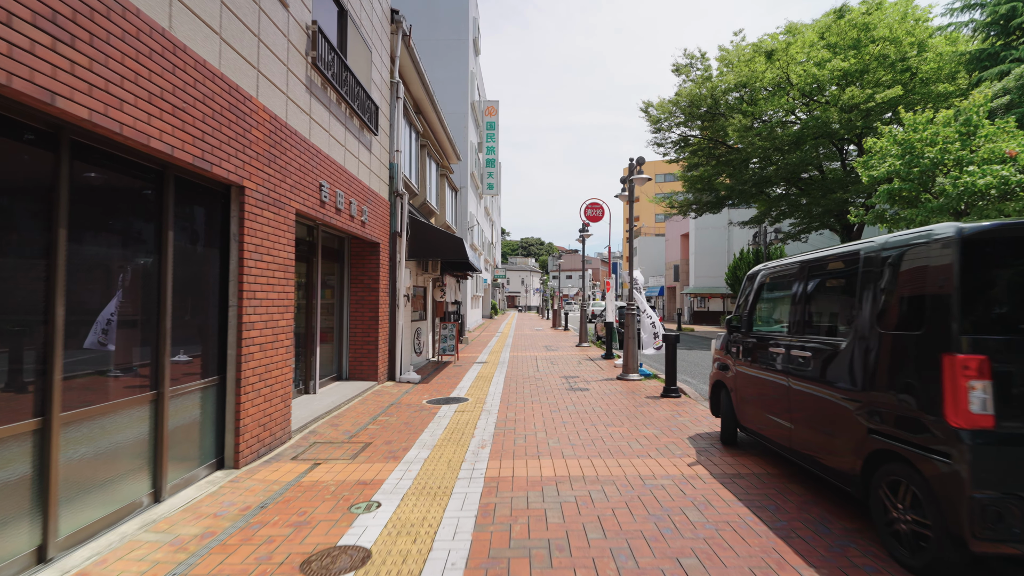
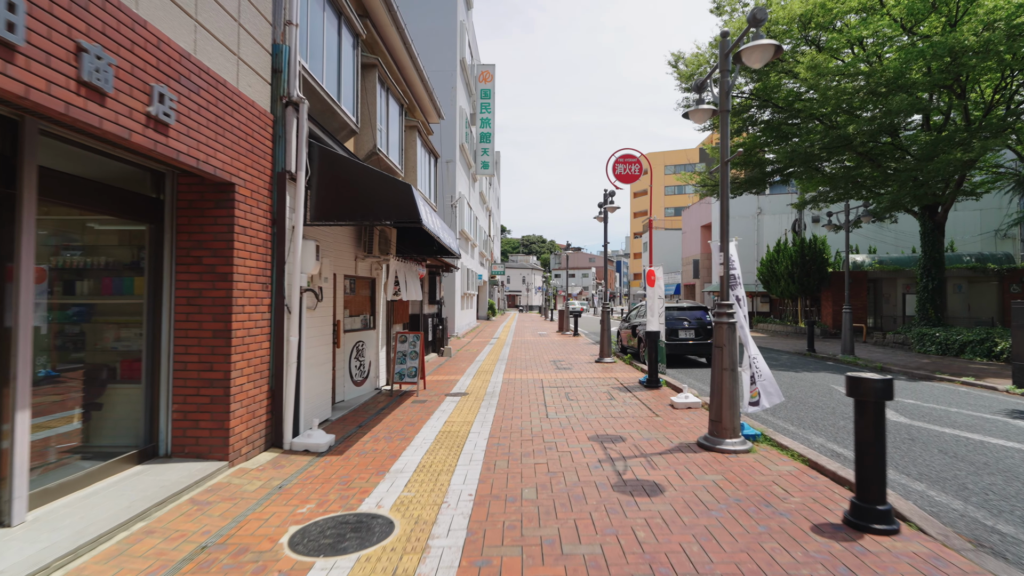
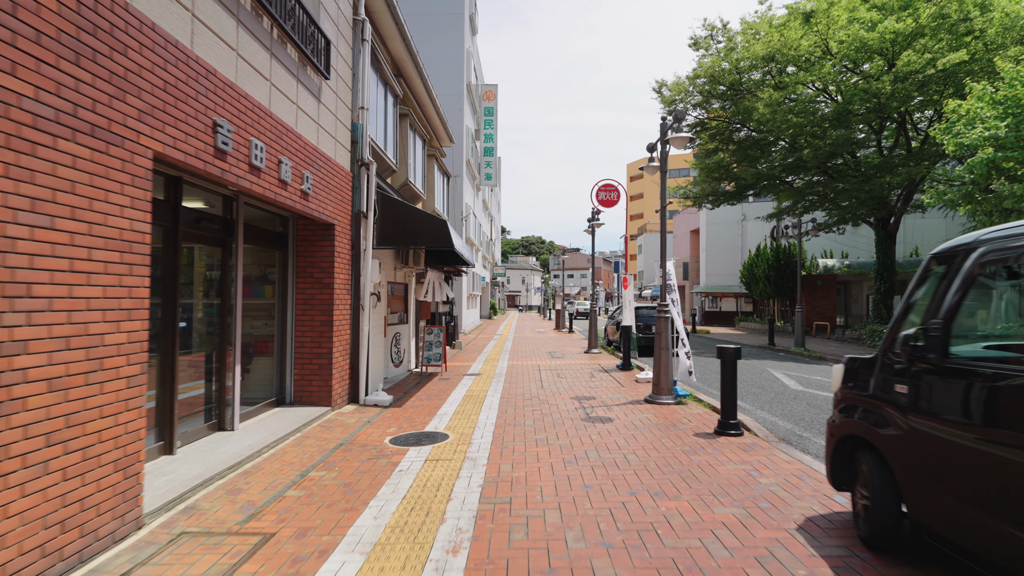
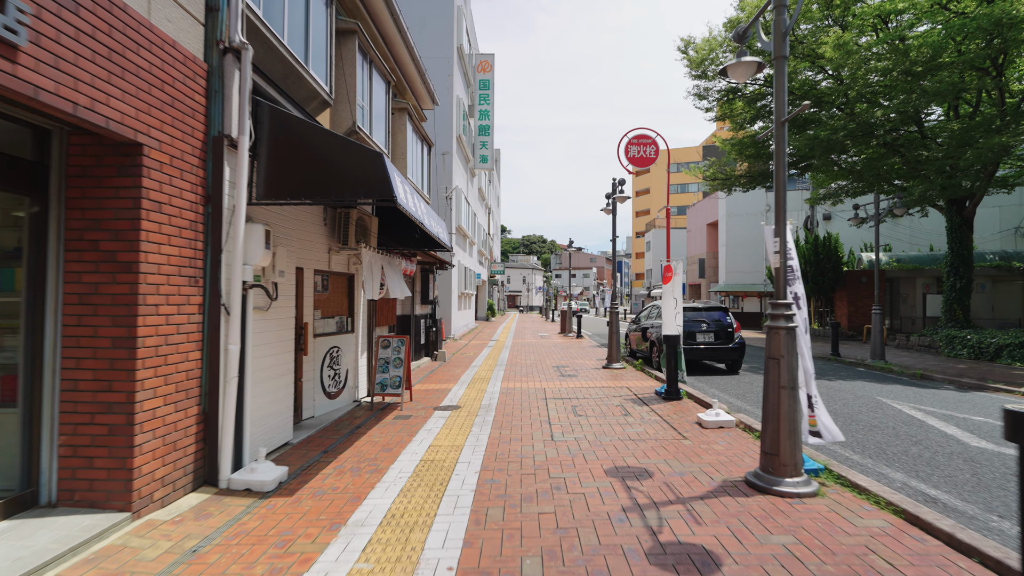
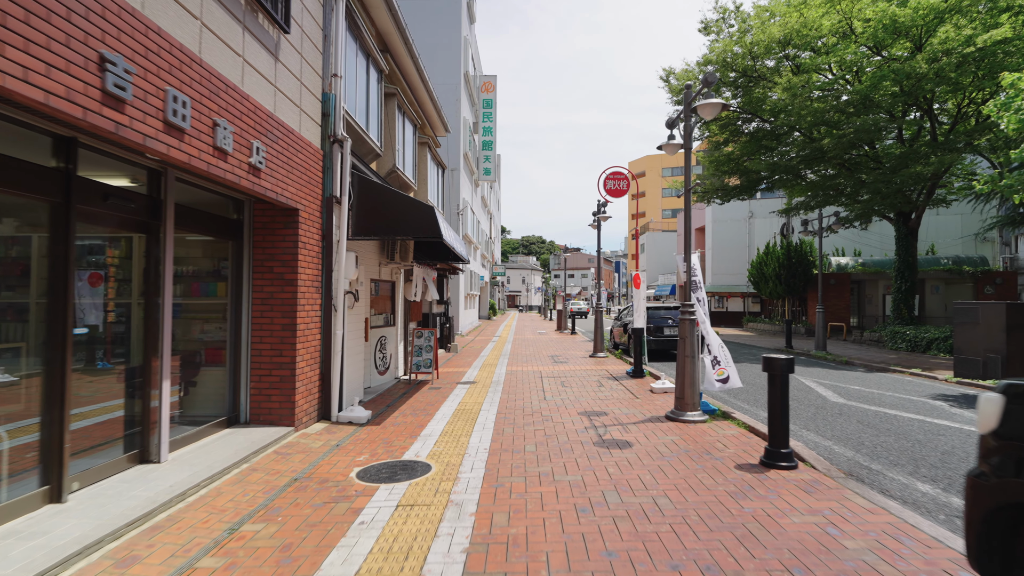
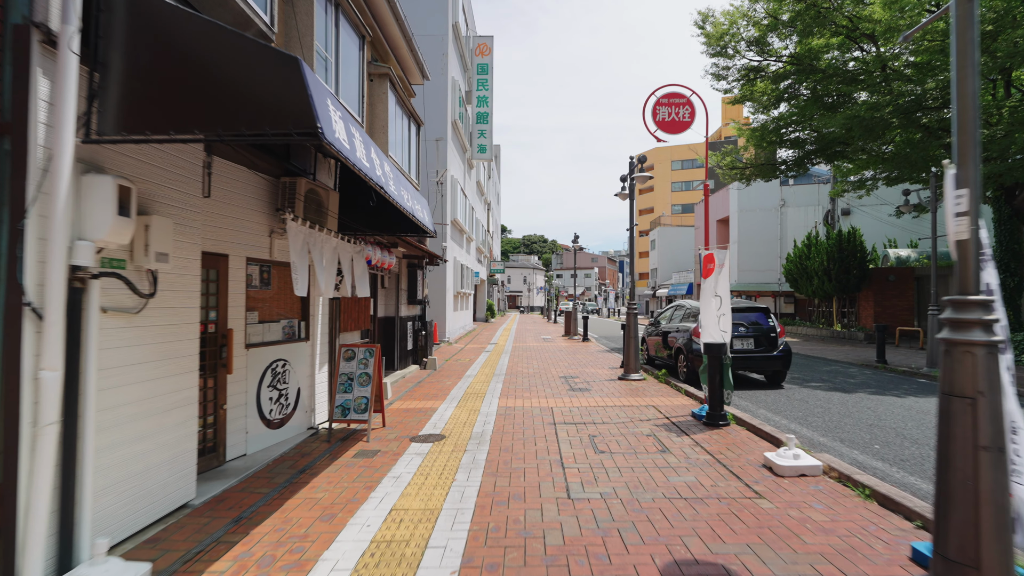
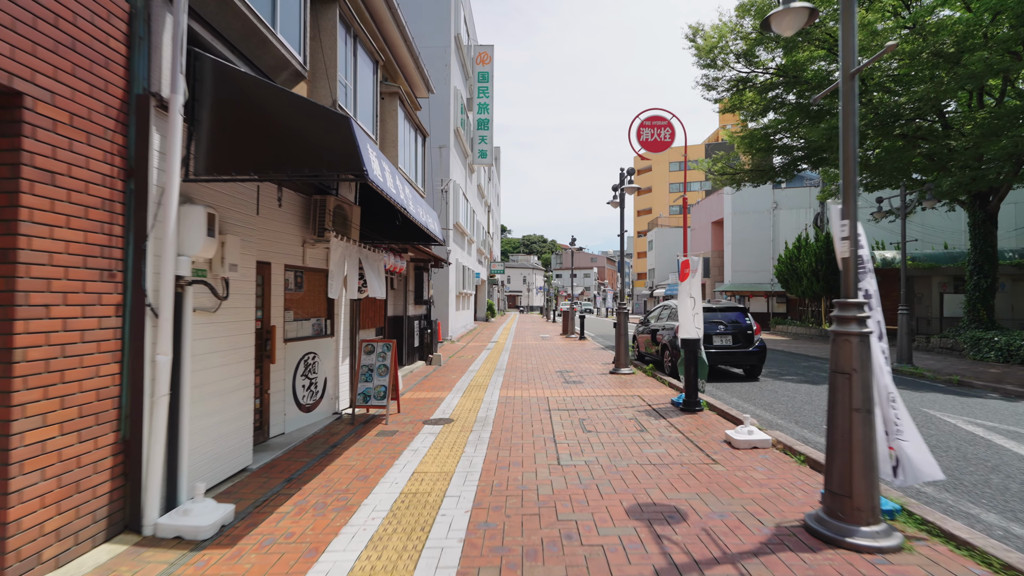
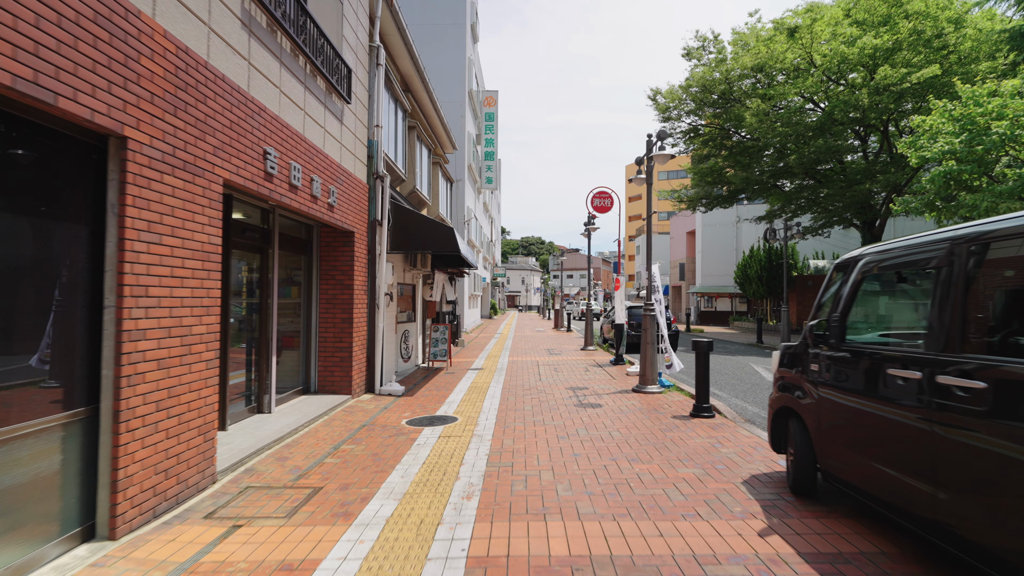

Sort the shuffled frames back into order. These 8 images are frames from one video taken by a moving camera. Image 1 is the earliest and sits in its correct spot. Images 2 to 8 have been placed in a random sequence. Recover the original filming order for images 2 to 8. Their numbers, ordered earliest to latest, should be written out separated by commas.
8, 3, 5, 2, 4, 7, 6
